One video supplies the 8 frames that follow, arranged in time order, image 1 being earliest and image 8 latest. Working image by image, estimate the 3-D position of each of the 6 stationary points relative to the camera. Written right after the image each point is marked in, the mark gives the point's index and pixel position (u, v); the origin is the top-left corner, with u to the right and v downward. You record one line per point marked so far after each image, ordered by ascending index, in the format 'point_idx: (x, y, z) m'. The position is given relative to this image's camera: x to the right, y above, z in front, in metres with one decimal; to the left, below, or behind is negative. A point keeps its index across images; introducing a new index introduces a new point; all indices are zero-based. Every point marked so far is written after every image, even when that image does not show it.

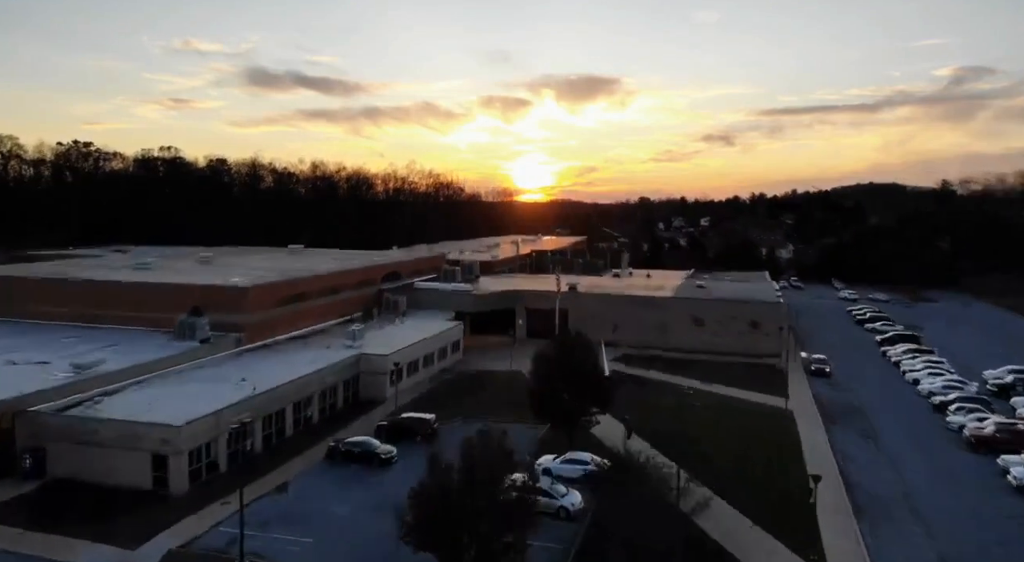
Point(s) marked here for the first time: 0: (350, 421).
0: (-3.4, -2.9, +14.4) m
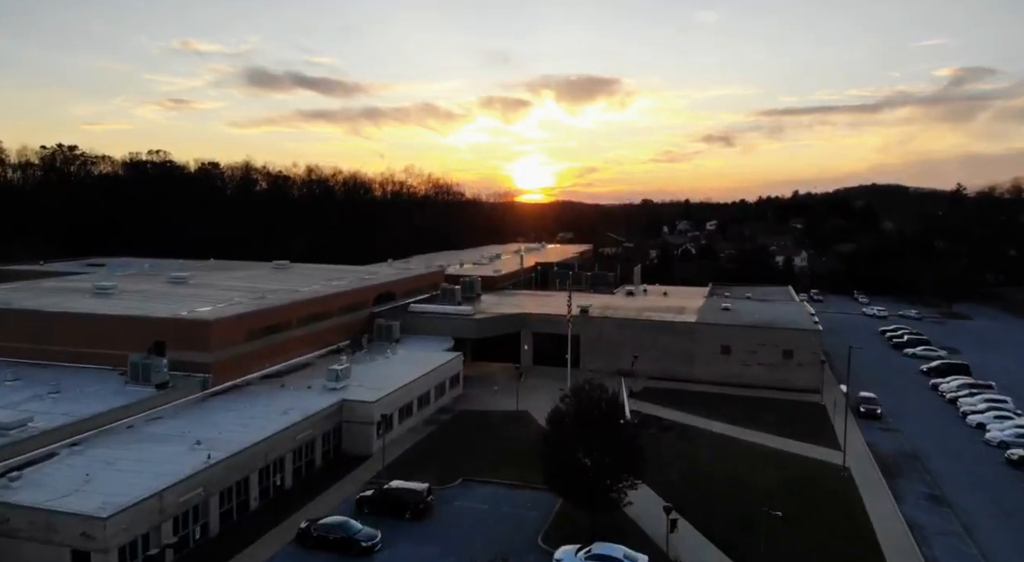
0: (-3.2, -3.6, +12.2) m
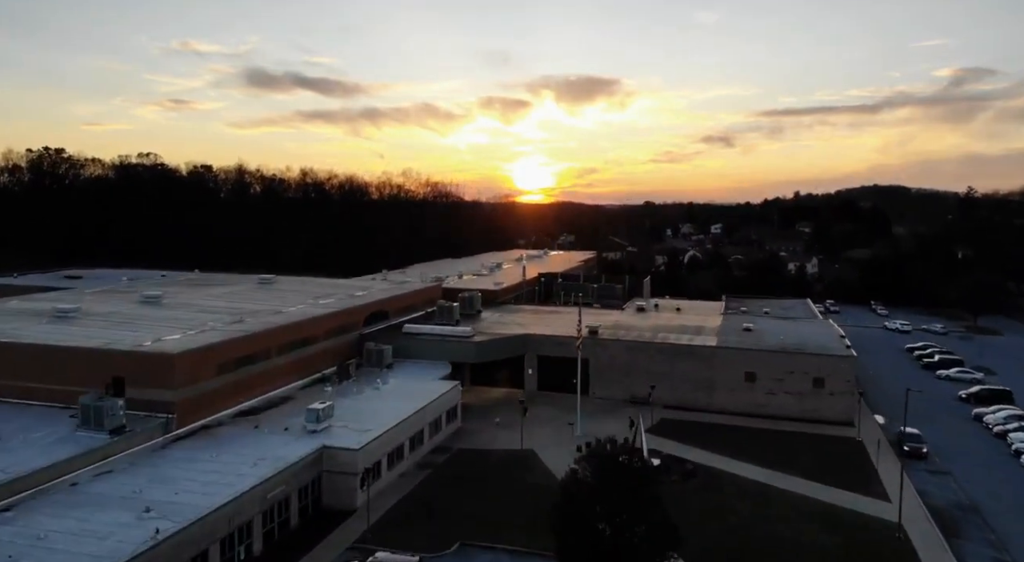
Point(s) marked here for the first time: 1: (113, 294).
0: (-3.1, -4.1, +10.5) m
1: (-11.5, -0.4, +19.9) m
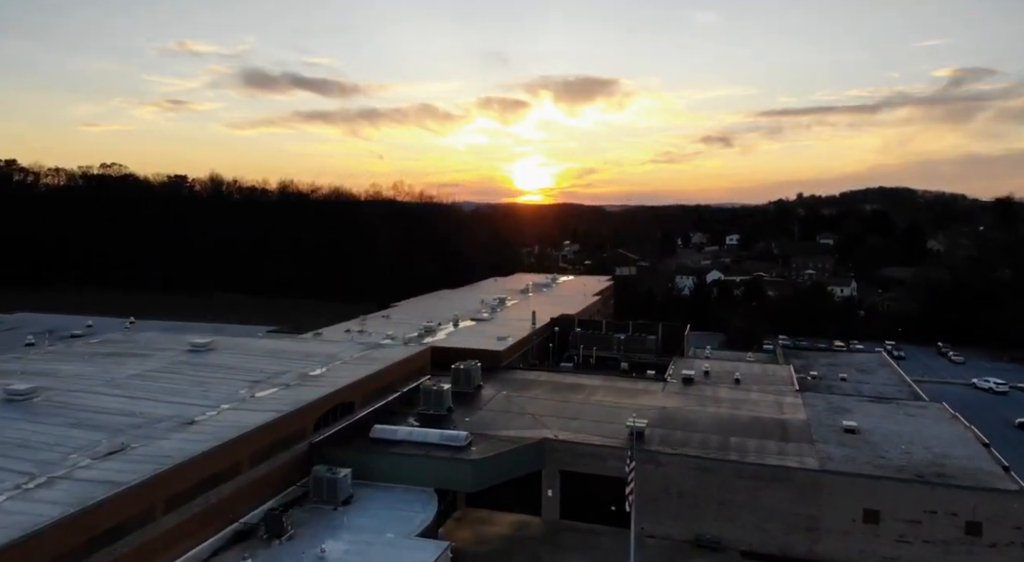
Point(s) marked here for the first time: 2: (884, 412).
0: (-2.9, -5.7, +5.2) m
1: (-11.2, -2.0, +14.5) m
2: (+8.4, -2.9, +15.6) m
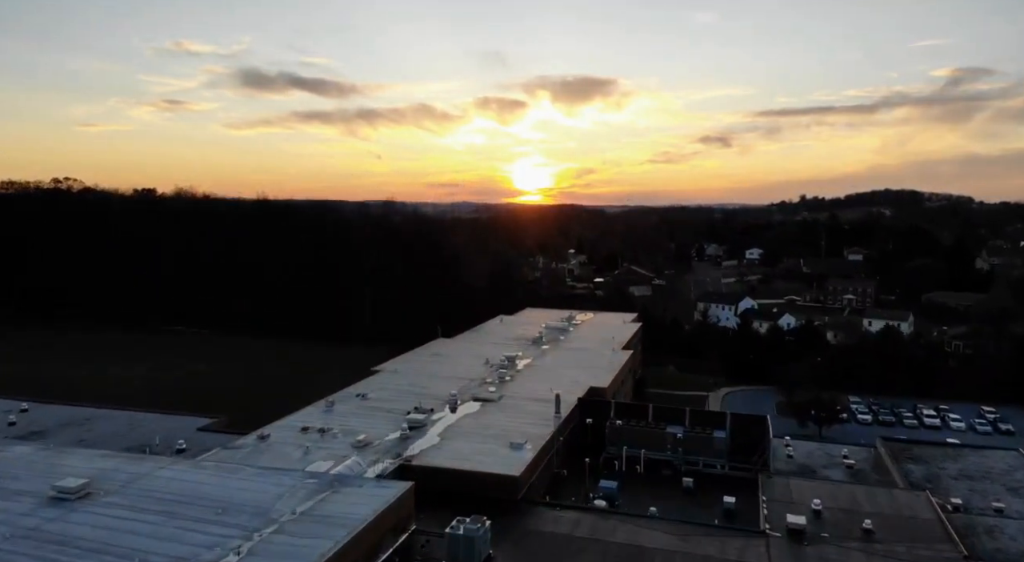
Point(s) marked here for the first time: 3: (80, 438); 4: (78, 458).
0: (-2.4, -7.6, -0.6) m
1: (-10.8, -3.9, +8.7) m
2: (+8.8, -4.8, +9.7) m
3: (-9.9, -3.5, +15.9) m
4: (-8.6, -3.5, +13.7) m
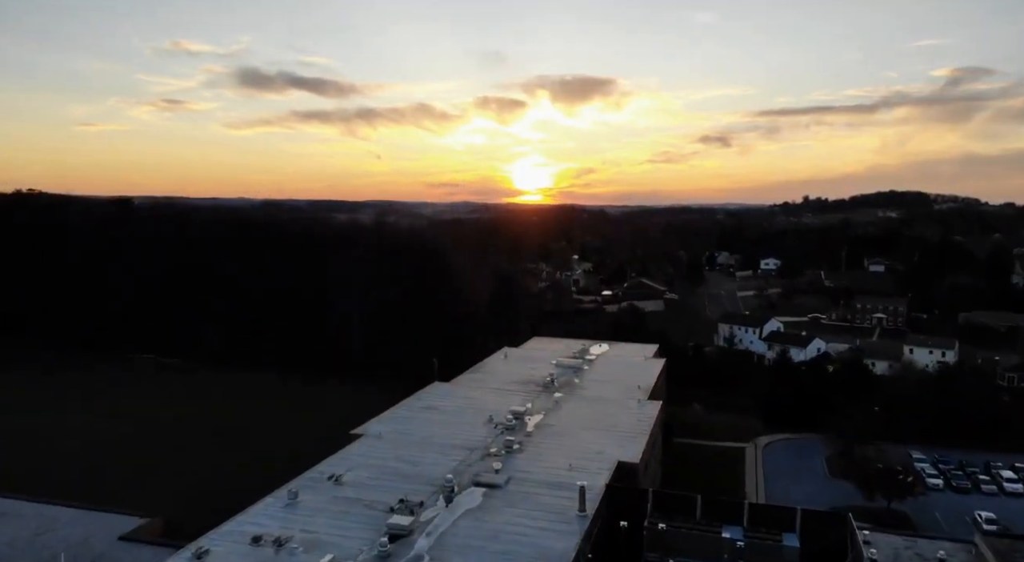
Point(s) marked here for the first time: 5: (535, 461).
0: (-2.2, -8.8, -4.4) m
1: (-10.5, -5.1, +5.0) m
2: (+9.1, -6.0, +6.0) m
3: (-9.7, -4.7, +12.2) m
4: (-8.3, -4.7, +10.0) m
5: (+0.6, -4.3, +16.6) m
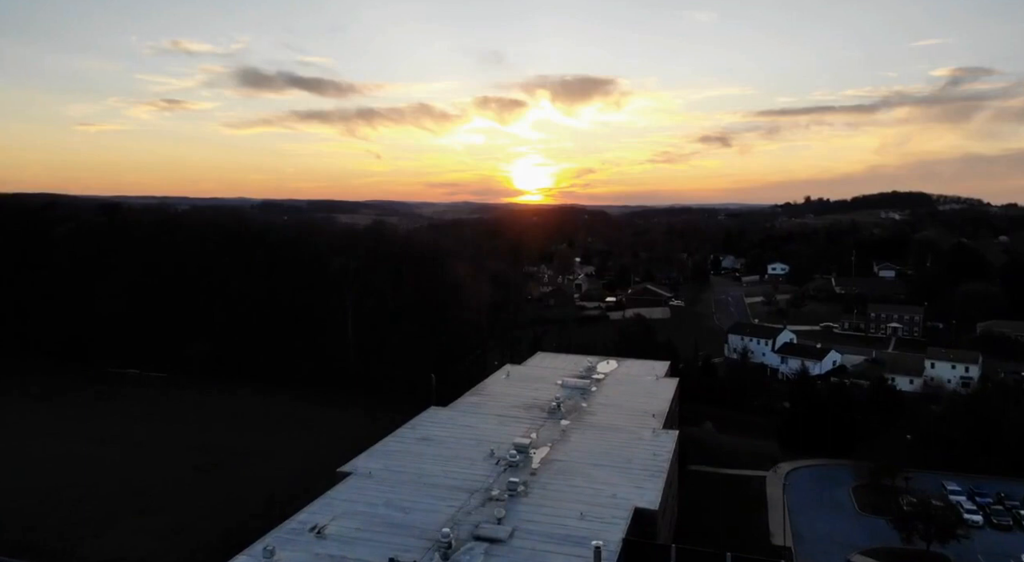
0: (-2.1, -9.4, -6.1) m
1: (-10.4, -5.7, +3.2) m
2: (+9.1, -6.5, +4.3) m
3: (-9.6, -5.2, +10.5) m
4: (-8.2, -5.2, +8.3) m
5: (+0.6, -4.9, +14.9) m
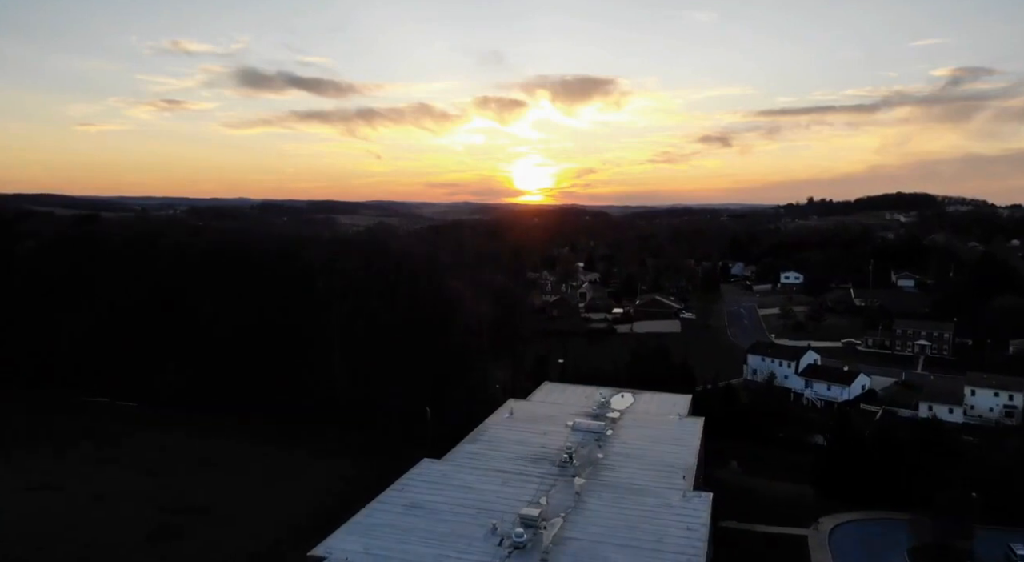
0: (-1.9, -10.3, -8.9) m
1: (-10.3, -6.6, +0.4) m
2: (+9.3, -7.4, +1.4) m
3: (-9.5, -6.1, +7.6) m
4: (-8.1, -6.1, +5.4) m
5: (+0.8, -5.8, +12.0) m
